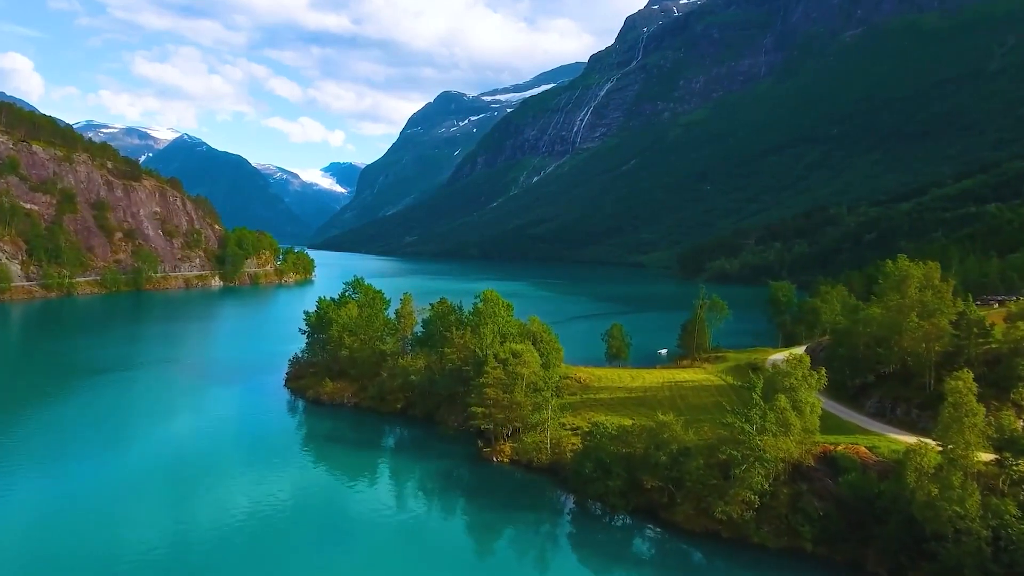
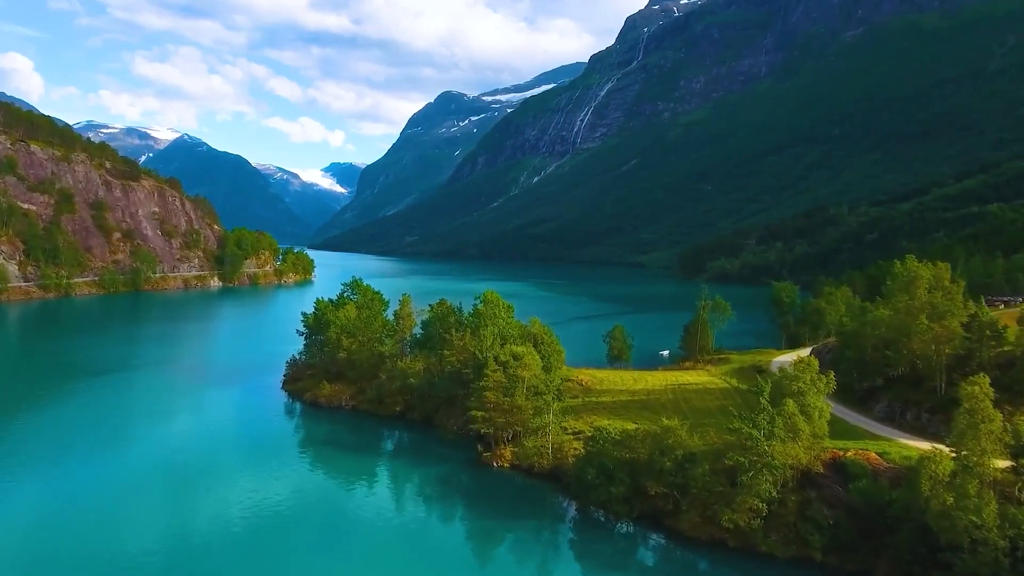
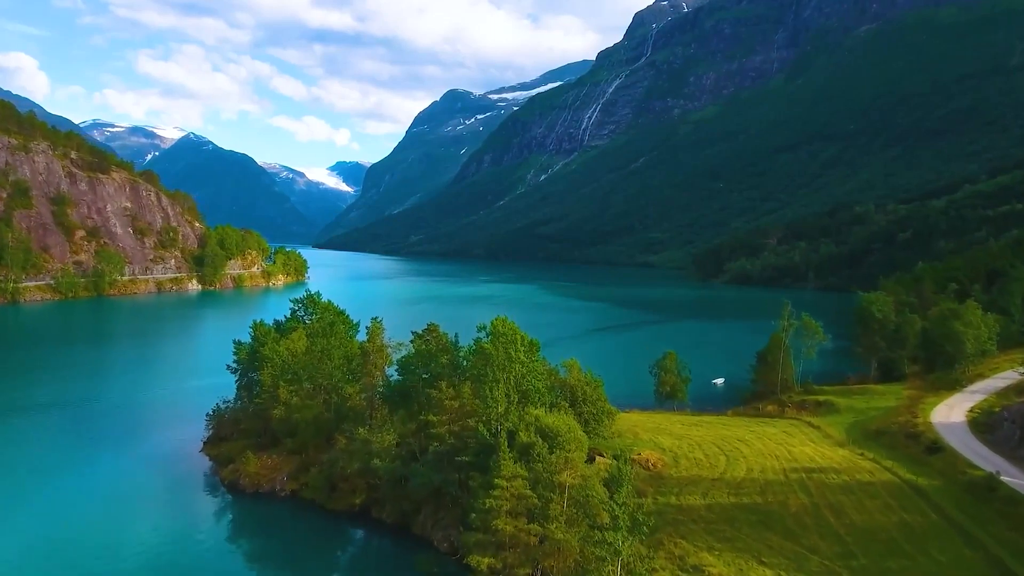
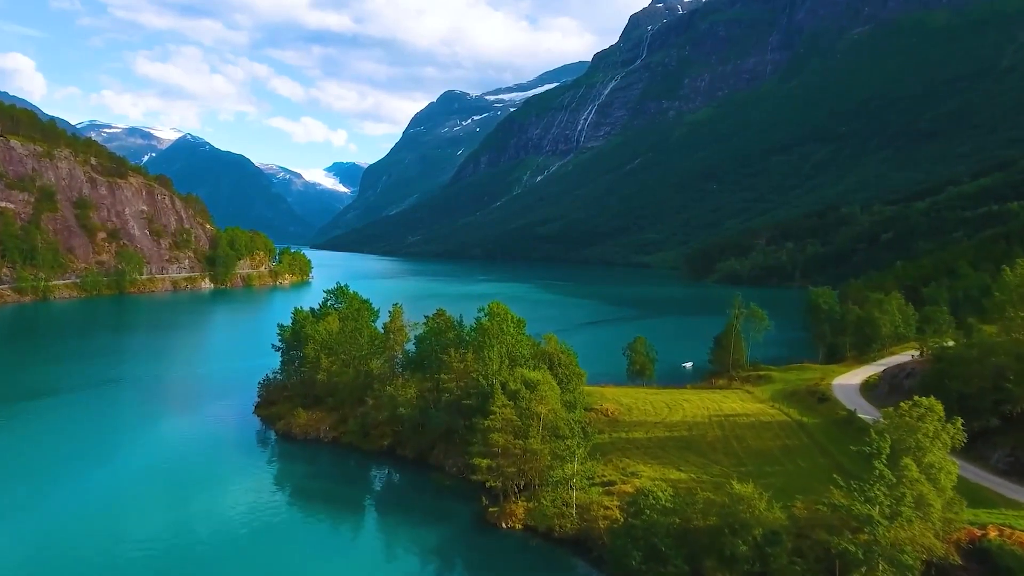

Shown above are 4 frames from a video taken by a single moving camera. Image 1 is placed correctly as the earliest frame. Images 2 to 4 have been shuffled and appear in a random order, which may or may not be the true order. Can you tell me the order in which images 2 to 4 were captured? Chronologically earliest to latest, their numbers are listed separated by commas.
2, 4, 3
